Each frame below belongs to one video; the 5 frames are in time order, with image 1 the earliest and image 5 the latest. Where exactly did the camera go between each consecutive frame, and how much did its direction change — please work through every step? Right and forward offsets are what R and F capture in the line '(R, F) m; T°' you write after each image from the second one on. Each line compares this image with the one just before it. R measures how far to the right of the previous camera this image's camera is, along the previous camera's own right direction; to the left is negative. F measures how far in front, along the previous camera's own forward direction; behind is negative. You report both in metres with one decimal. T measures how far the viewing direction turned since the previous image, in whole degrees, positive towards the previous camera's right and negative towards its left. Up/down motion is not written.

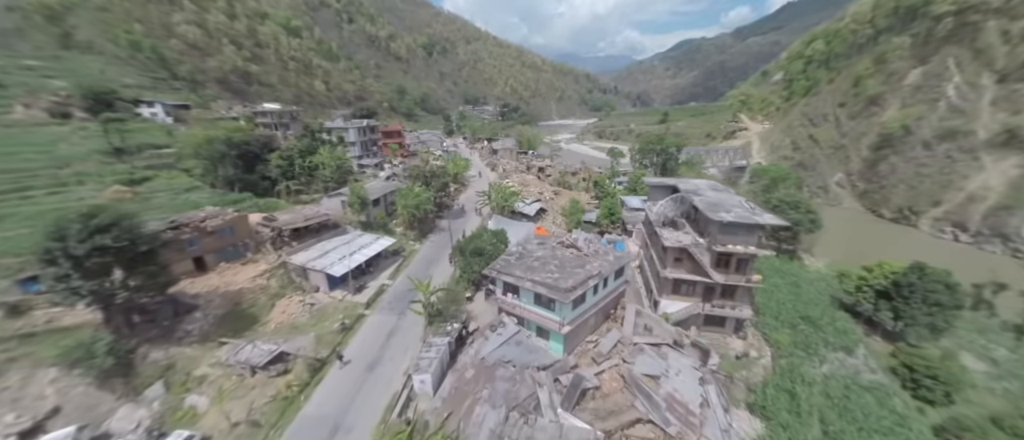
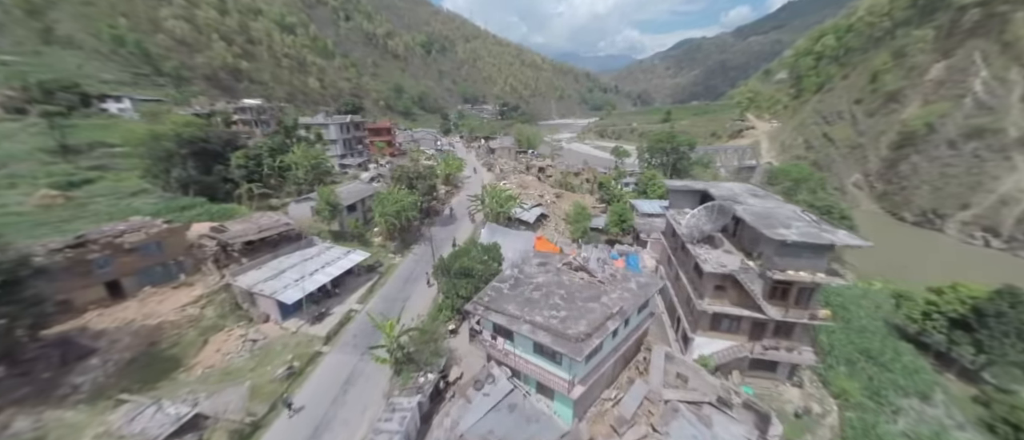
(+0.3, +4.4) m; 0°
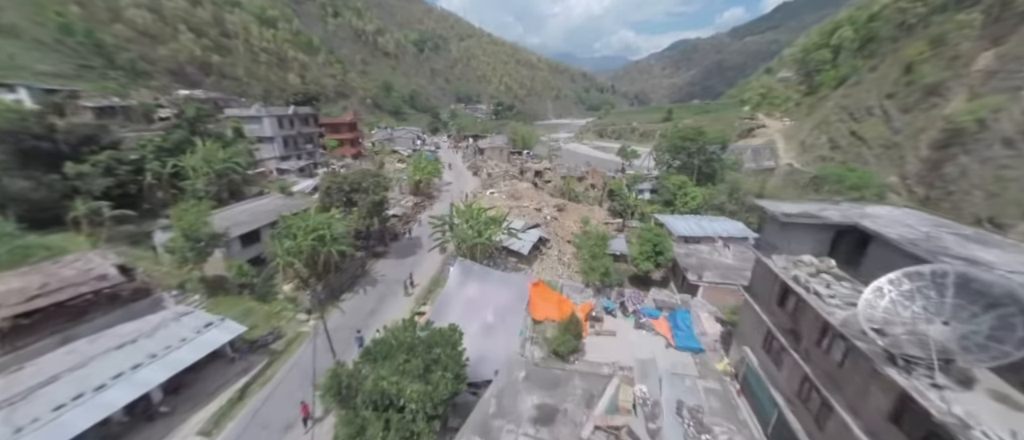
(+0.8, +9.6) m; +1°
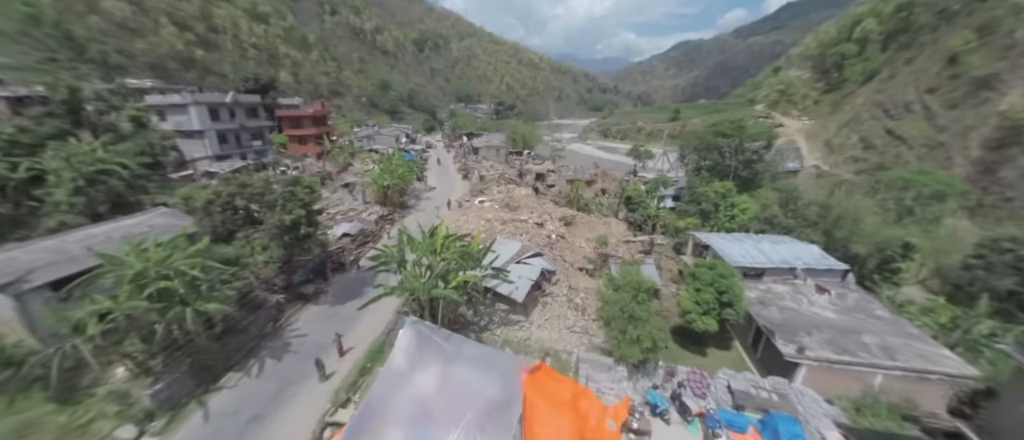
(+0.6, +7.2) m; 0°
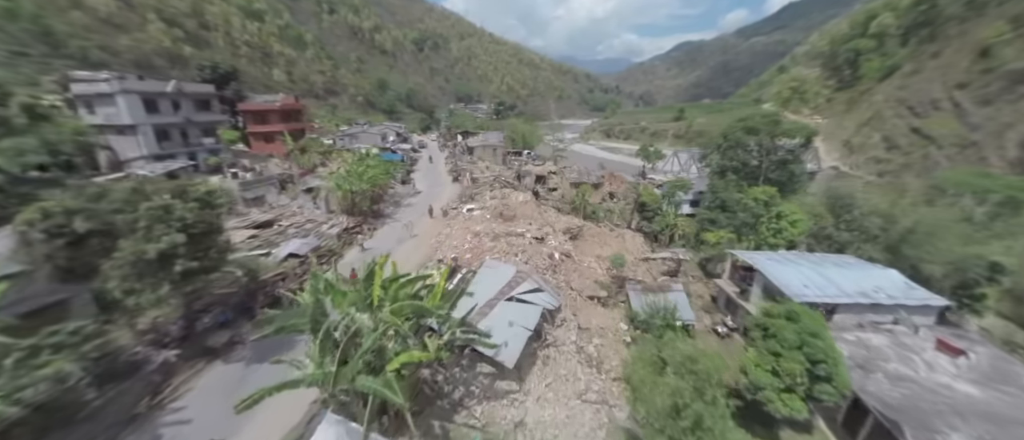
(+0.5, +4.4) m; 0°
